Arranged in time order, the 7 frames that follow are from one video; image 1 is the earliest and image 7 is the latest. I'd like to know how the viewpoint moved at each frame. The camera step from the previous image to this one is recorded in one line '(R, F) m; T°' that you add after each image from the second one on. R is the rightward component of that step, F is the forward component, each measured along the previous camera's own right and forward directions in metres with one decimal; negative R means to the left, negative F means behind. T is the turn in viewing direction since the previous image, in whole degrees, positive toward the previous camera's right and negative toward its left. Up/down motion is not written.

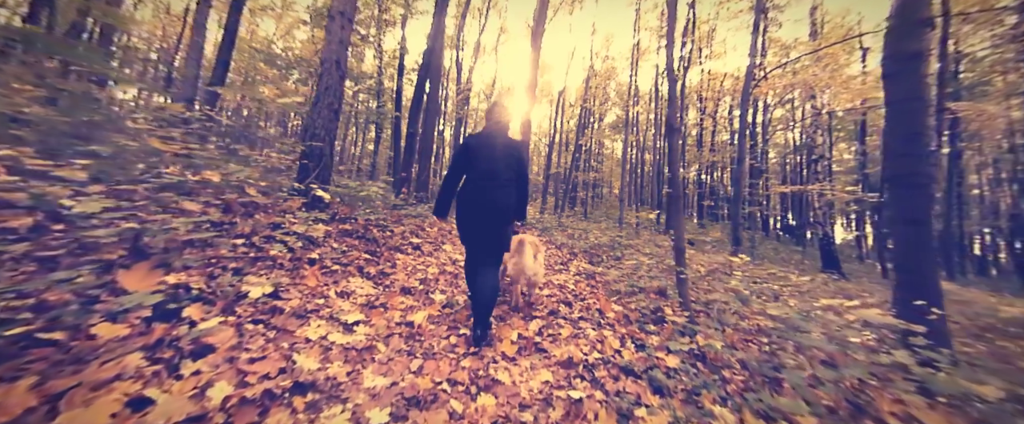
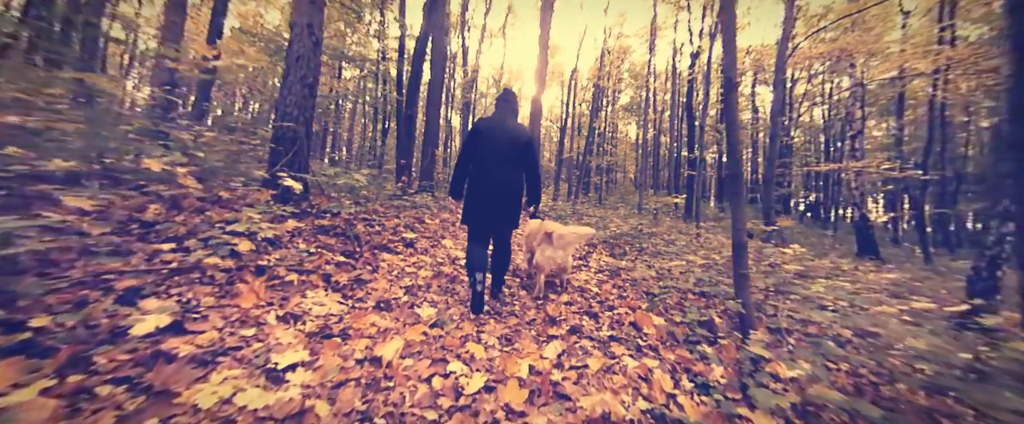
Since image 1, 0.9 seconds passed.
(0.0, +0.3) m; -2°
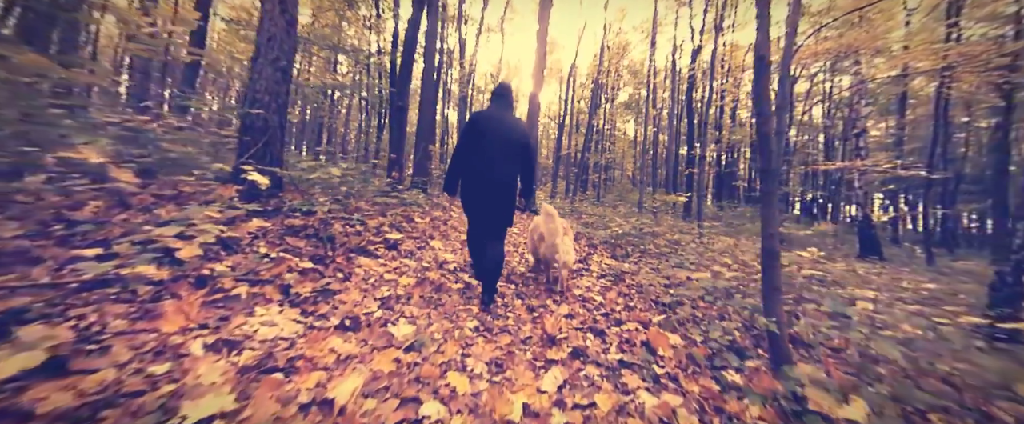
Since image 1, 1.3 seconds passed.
(0.0, +0.1) m; 0°
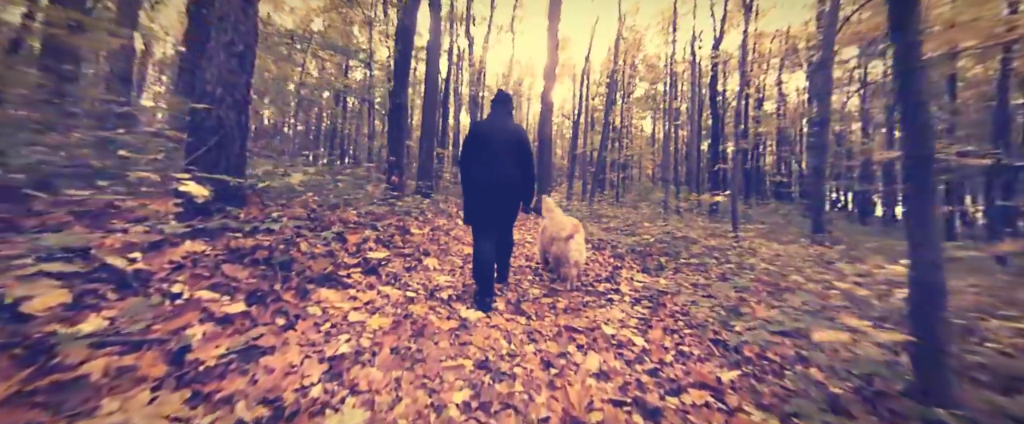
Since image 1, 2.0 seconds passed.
(0.0, +0.3) m; -3°
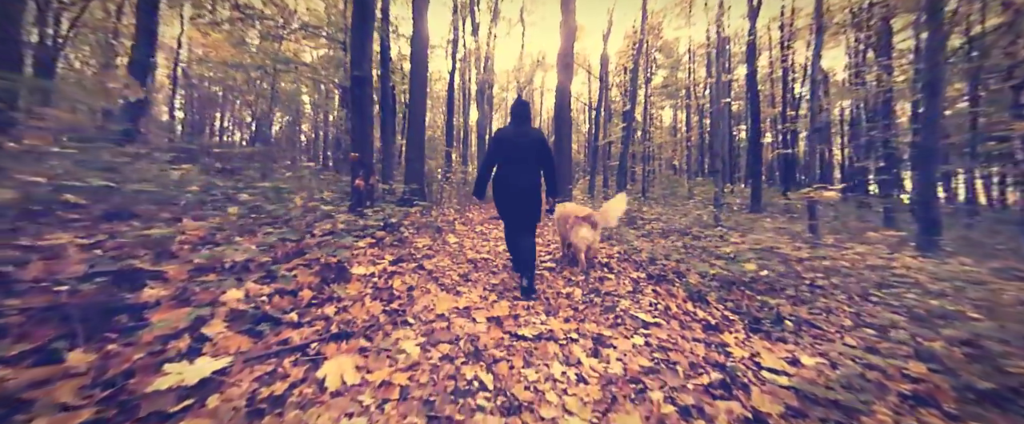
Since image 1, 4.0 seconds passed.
(0.0, +0.6) m; -3°
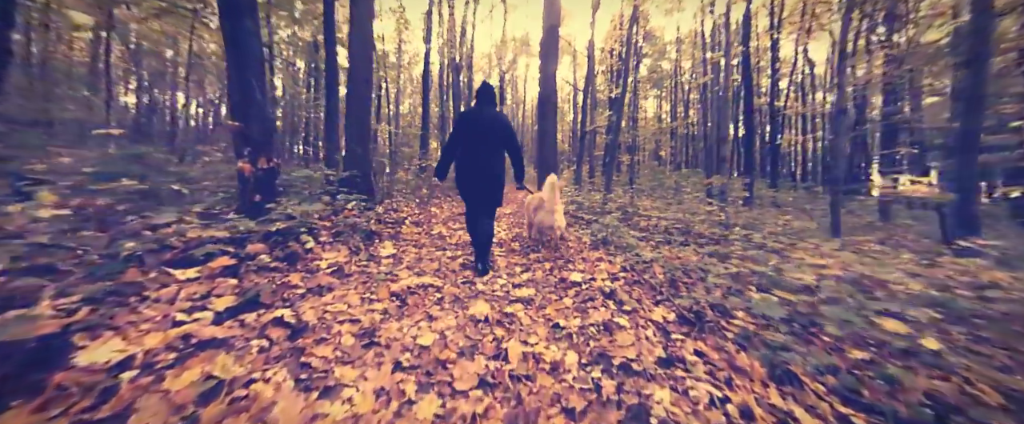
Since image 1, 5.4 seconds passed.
(+0.1, +0.5) m; +2°
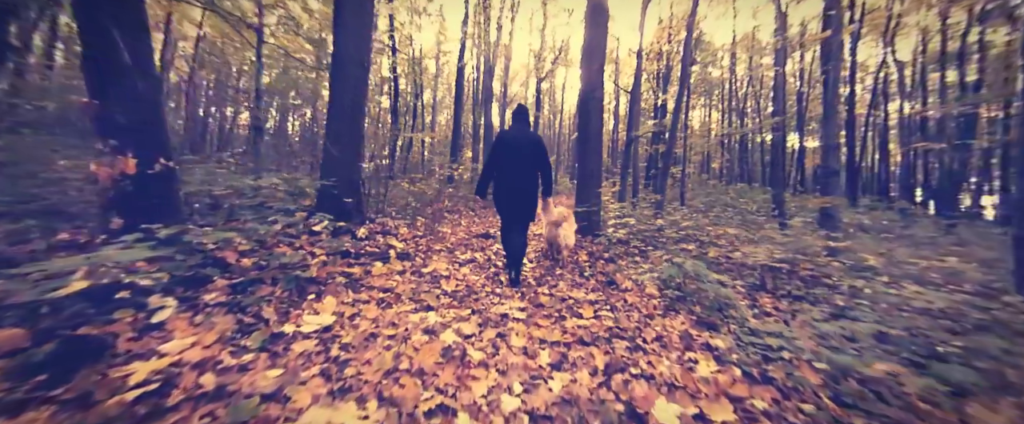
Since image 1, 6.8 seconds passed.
(0.0, +0.5) m; -7°
